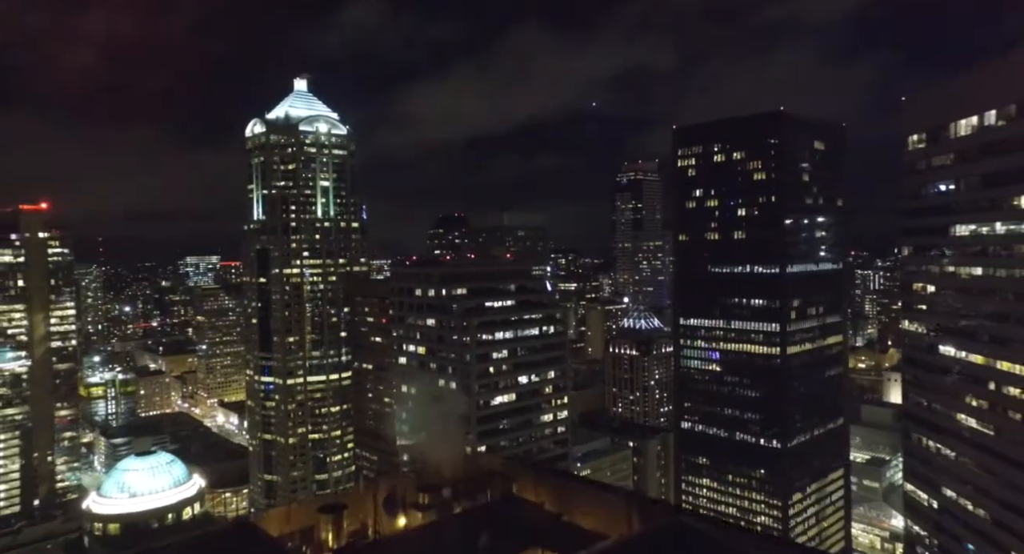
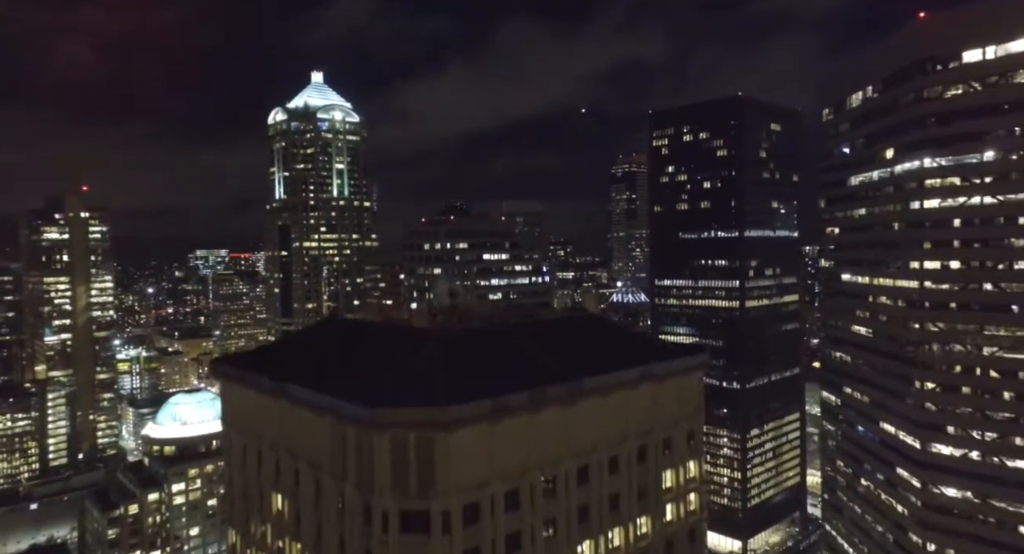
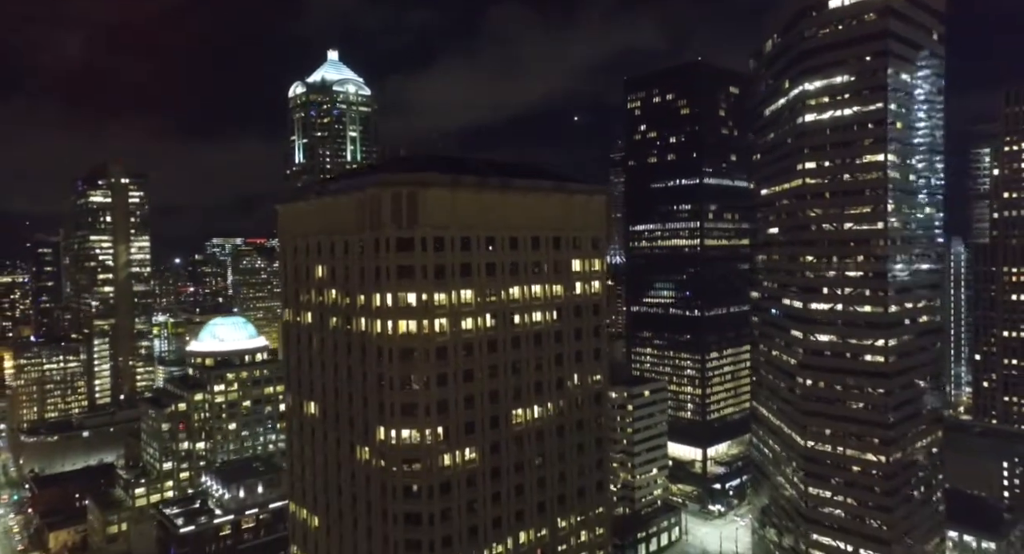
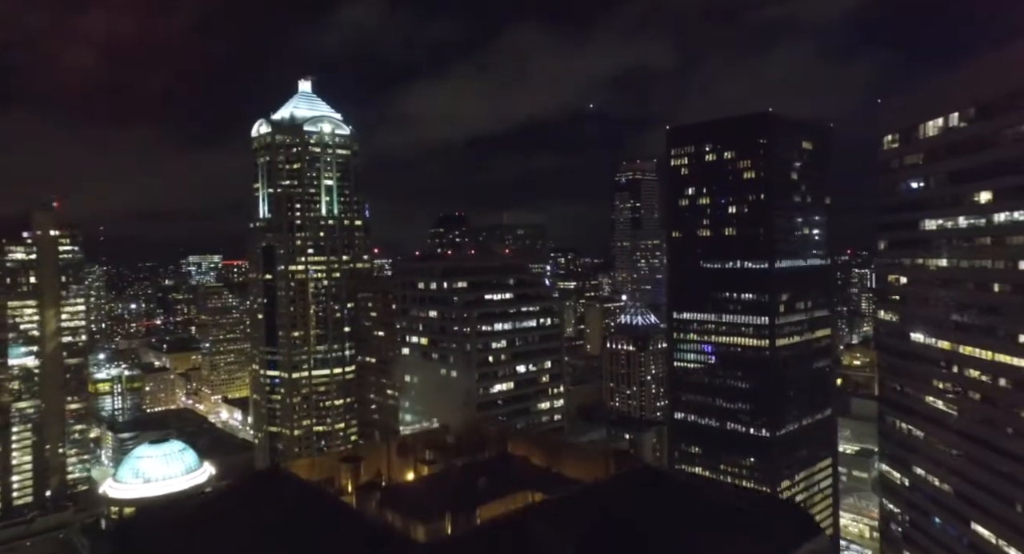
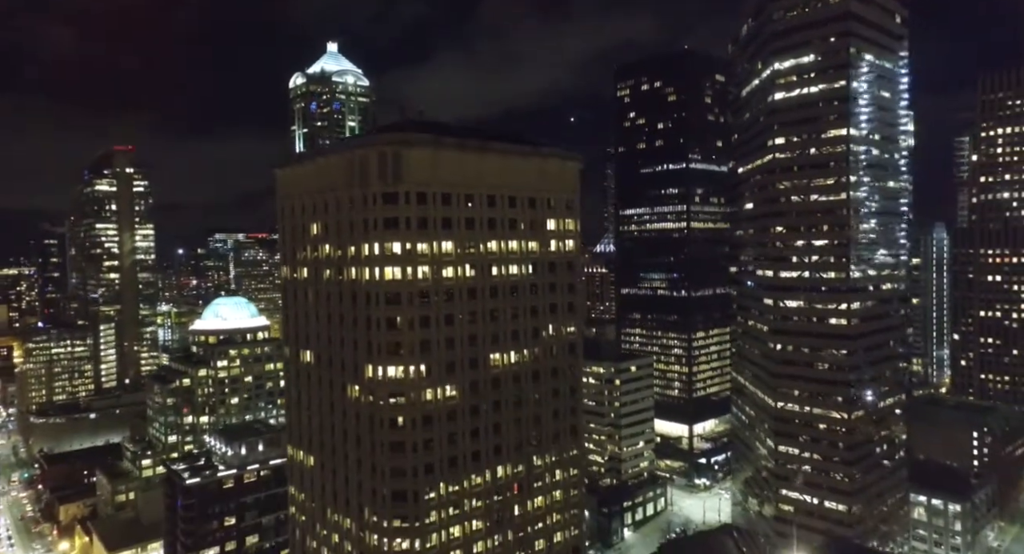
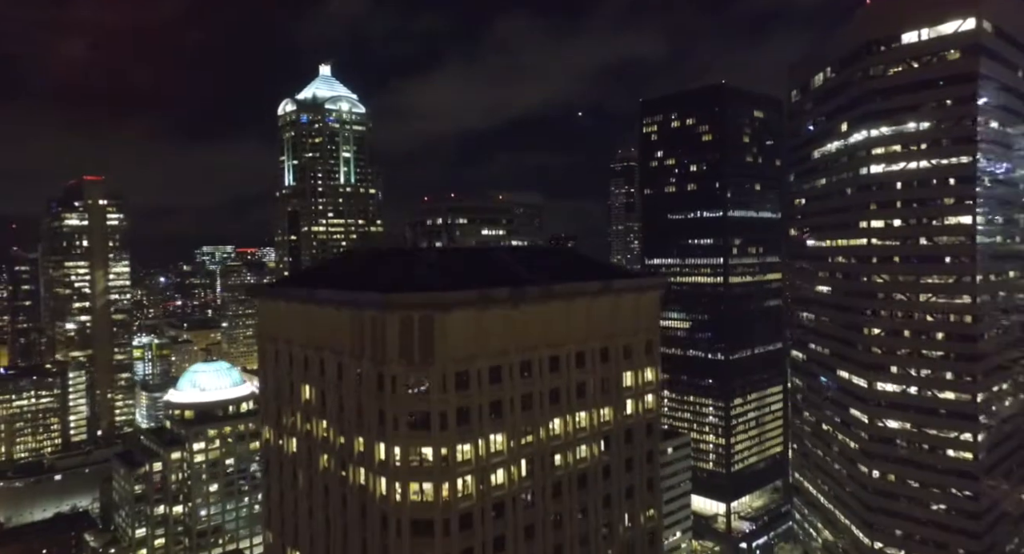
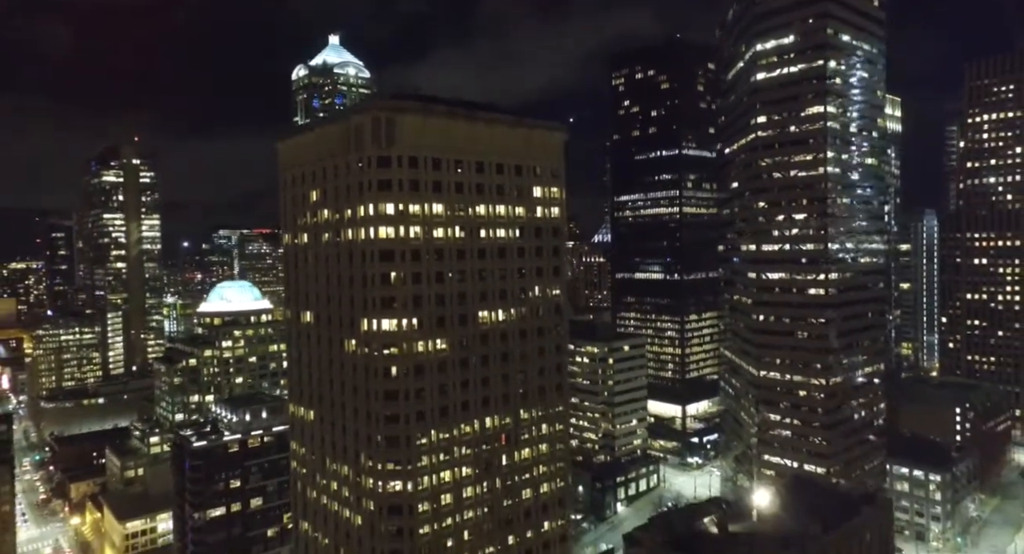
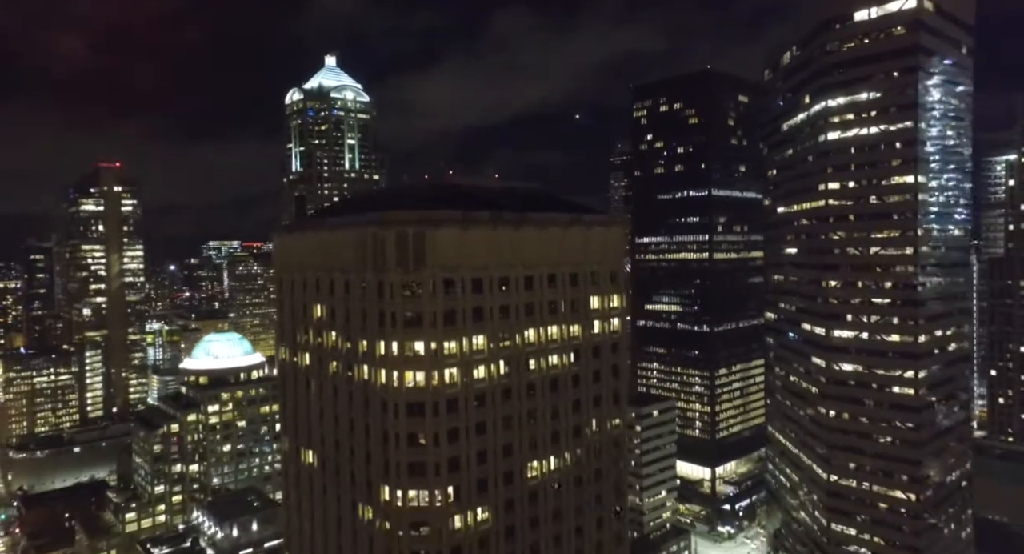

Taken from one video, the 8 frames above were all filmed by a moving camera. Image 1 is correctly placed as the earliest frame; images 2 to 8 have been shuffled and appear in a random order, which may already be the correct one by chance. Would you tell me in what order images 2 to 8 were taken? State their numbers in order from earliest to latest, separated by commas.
4, 2, 6, 8, 3, 5, 7
